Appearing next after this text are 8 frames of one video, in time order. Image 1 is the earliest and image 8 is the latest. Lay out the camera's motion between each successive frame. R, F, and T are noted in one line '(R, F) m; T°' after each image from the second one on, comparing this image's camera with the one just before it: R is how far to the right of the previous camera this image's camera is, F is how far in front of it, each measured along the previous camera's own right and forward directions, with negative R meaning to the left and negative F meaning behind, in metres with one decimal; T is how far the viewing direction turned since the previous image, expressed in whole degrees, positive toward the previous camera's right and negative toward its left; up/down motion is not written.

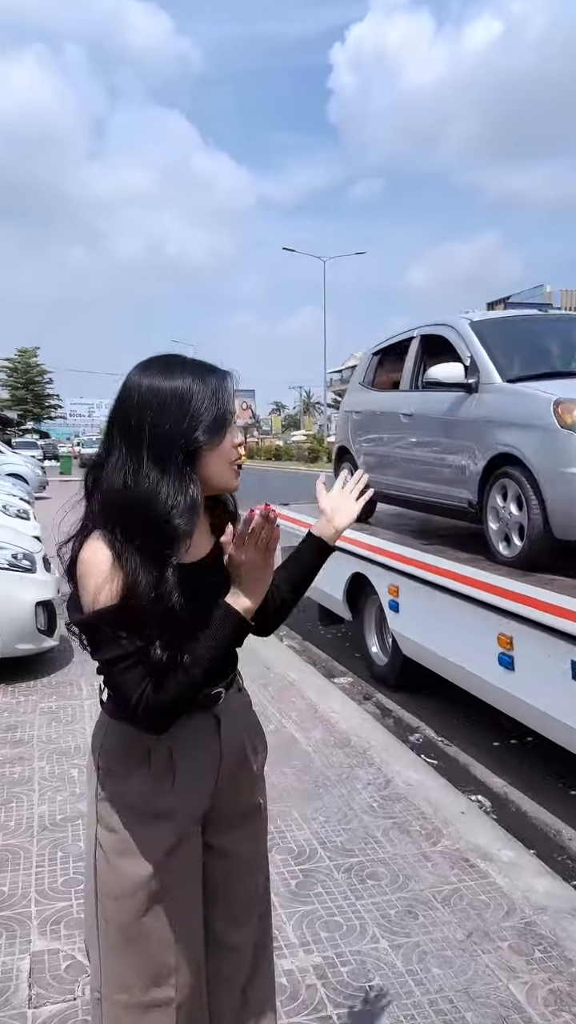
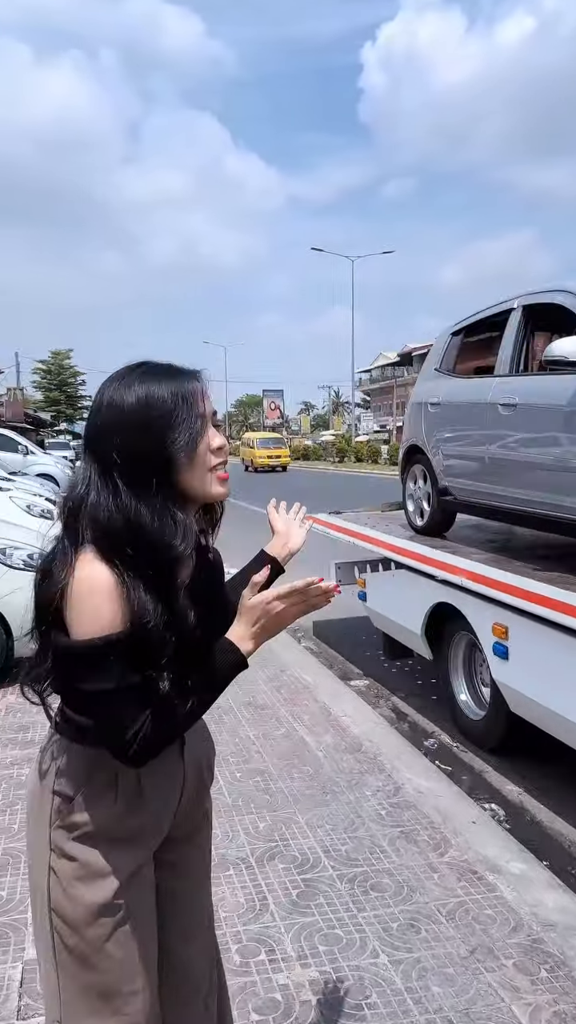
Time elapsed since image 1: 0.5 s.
(+0.1, +0.1) m; -2°
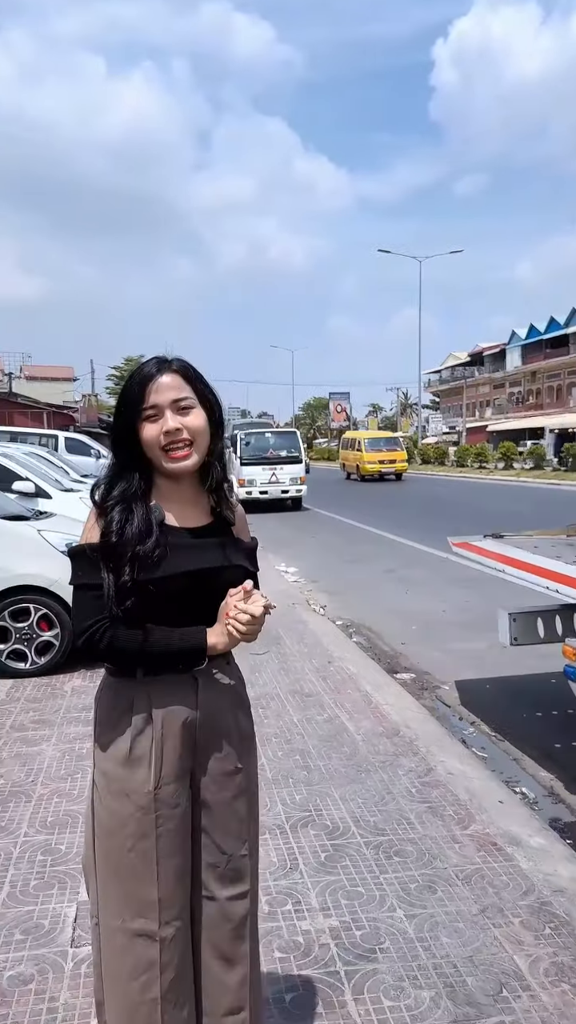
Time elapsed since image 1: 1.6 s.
(+0.2, -0.2) m; -5°
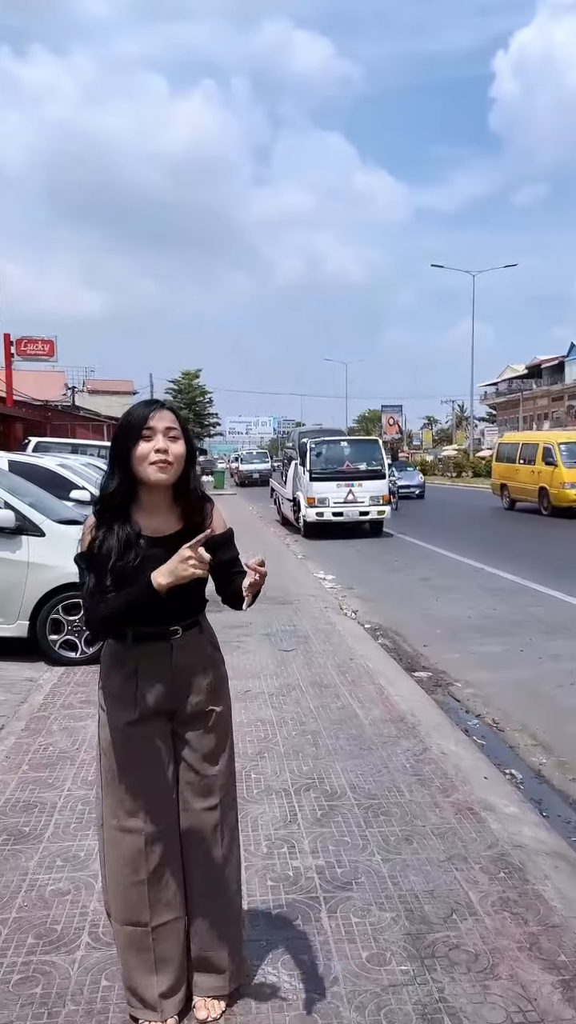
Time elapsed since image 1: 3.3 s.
(+0.2, -0.5) m; -4°
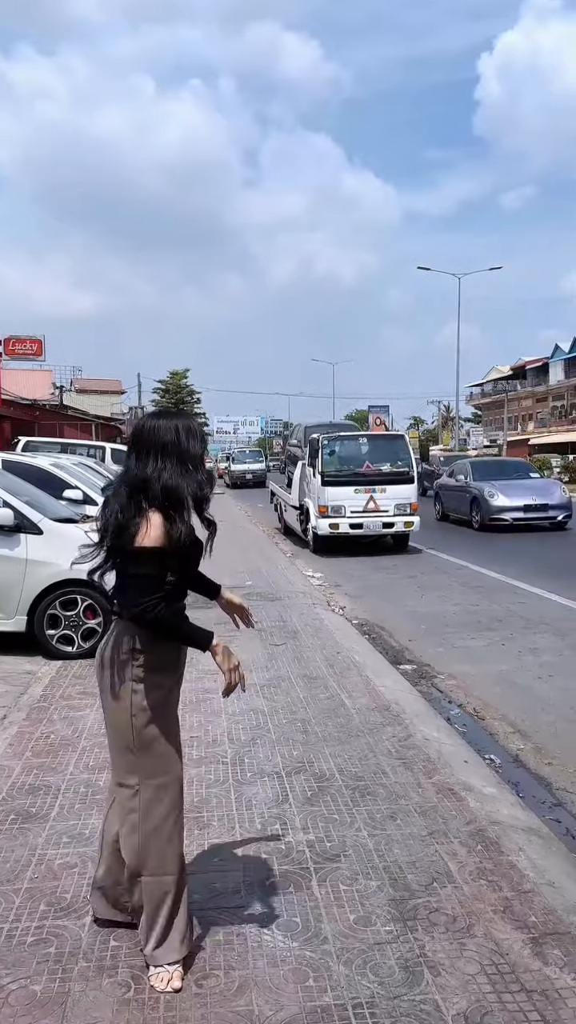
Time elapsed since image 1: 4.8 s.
(0.0, -0.2) m; +1°
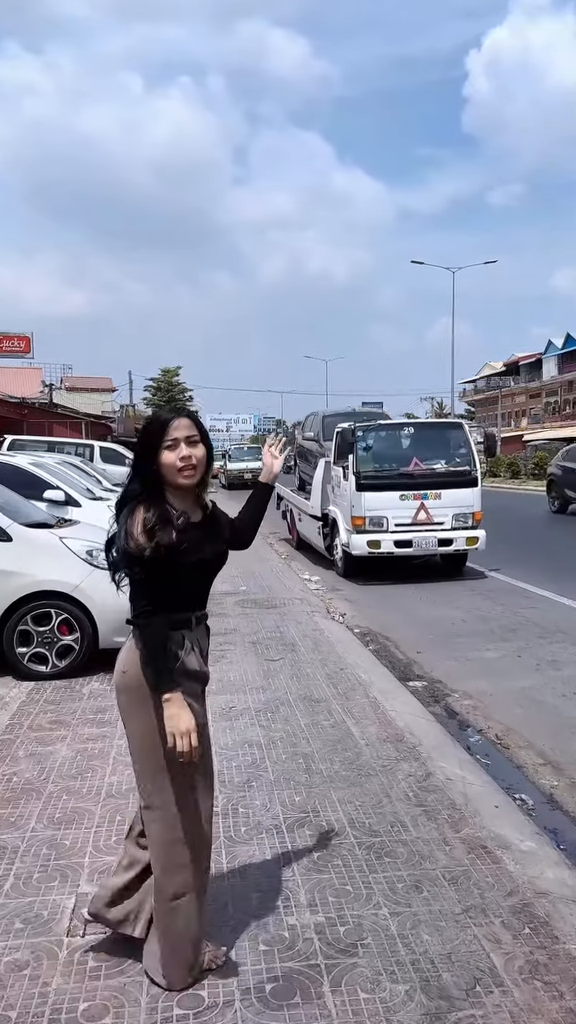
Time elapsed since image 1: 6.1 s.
(0.0, +0.6) m; +1°
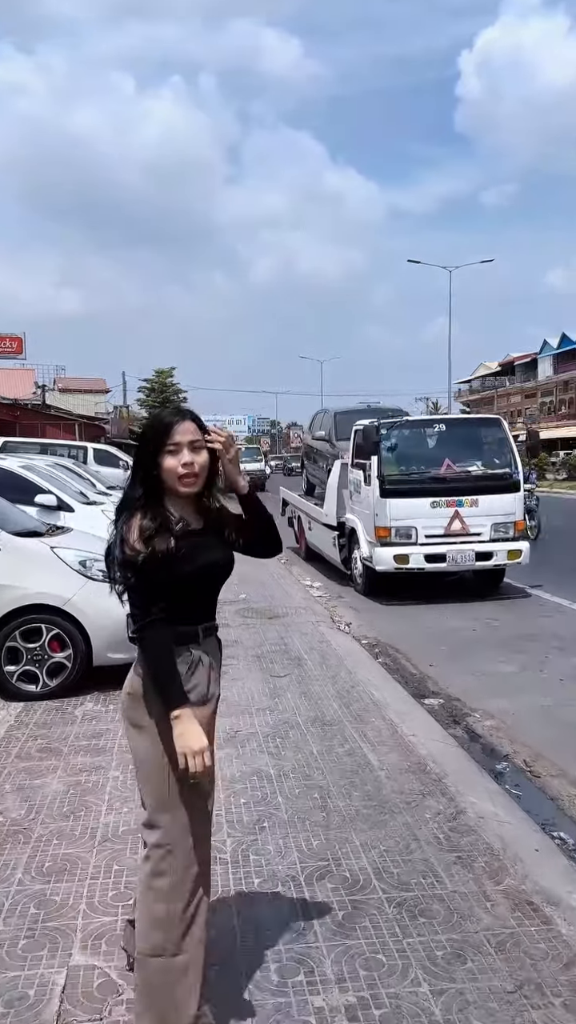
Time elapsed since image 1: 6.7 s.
(-0.1, +0.4) m; 0°
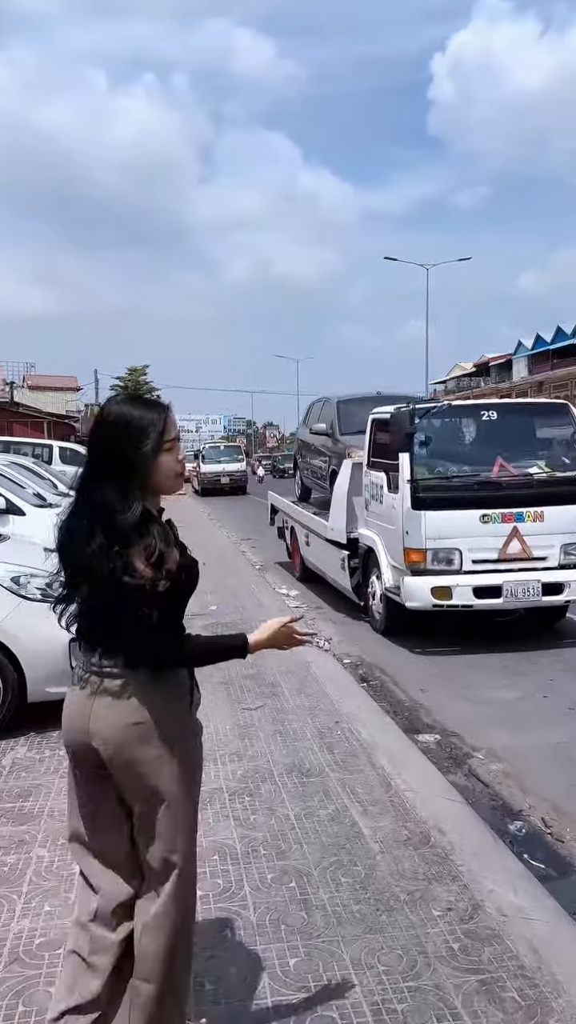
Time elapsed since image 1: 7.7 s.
(0.0, +0.8) m; +2°
